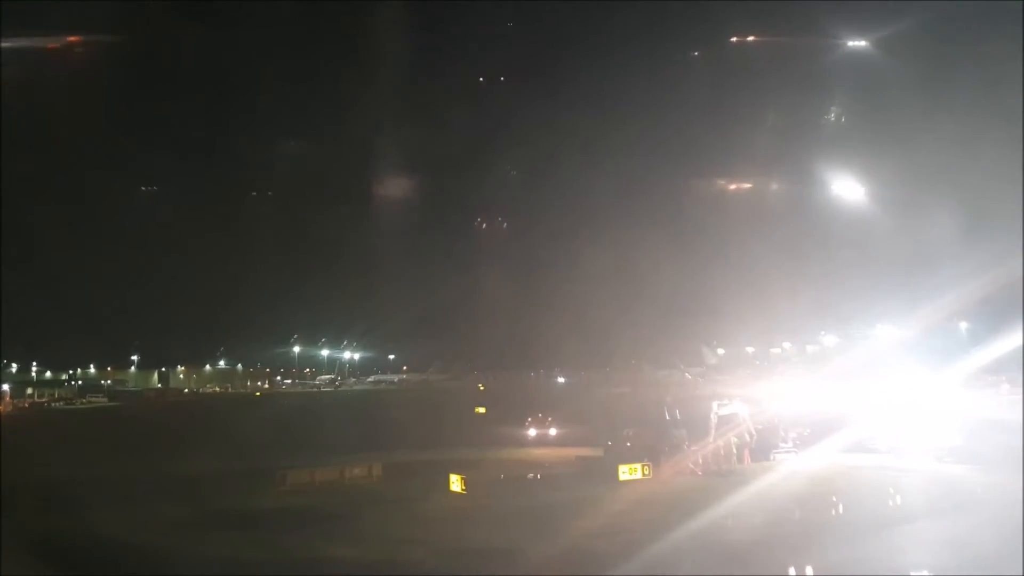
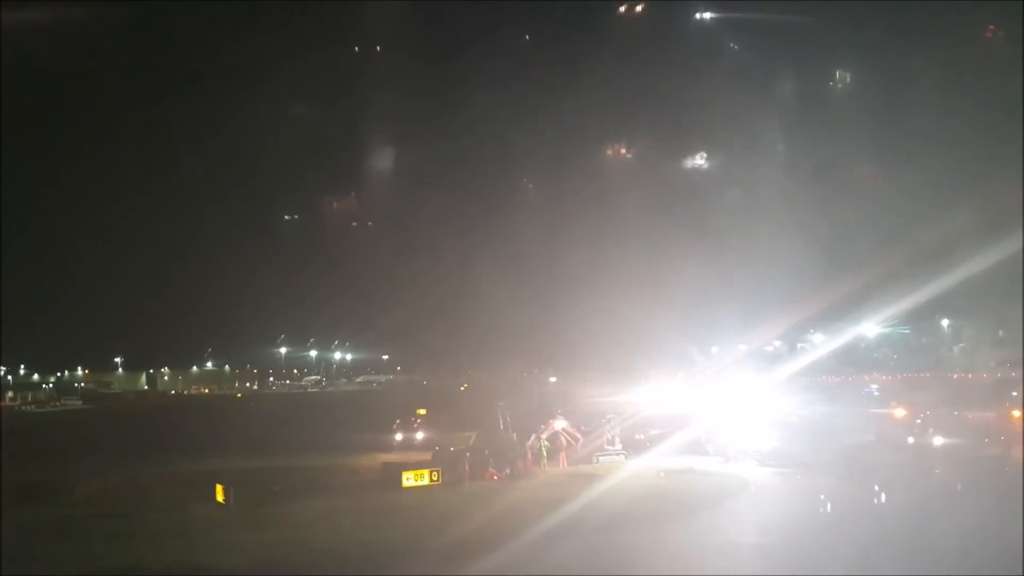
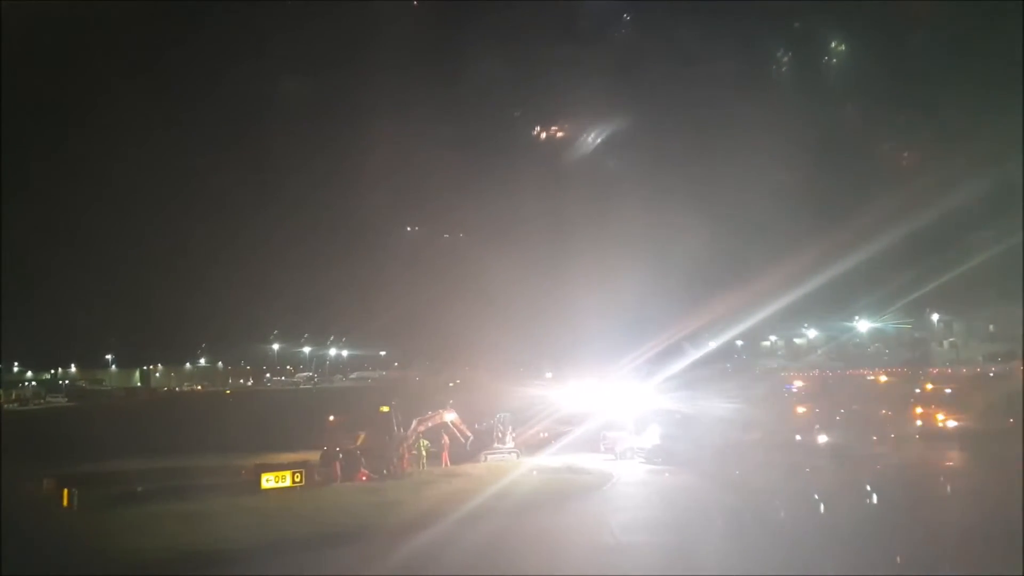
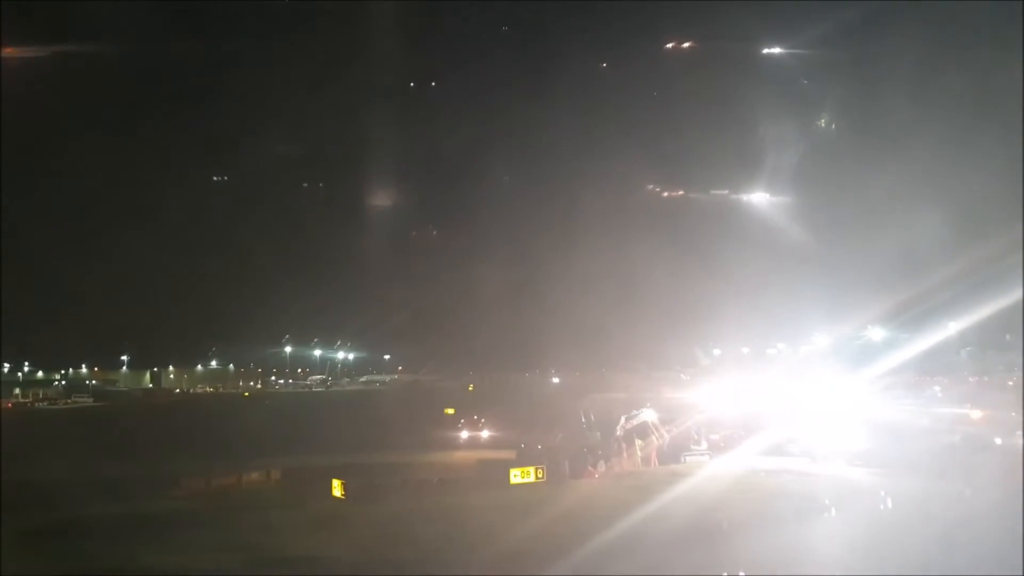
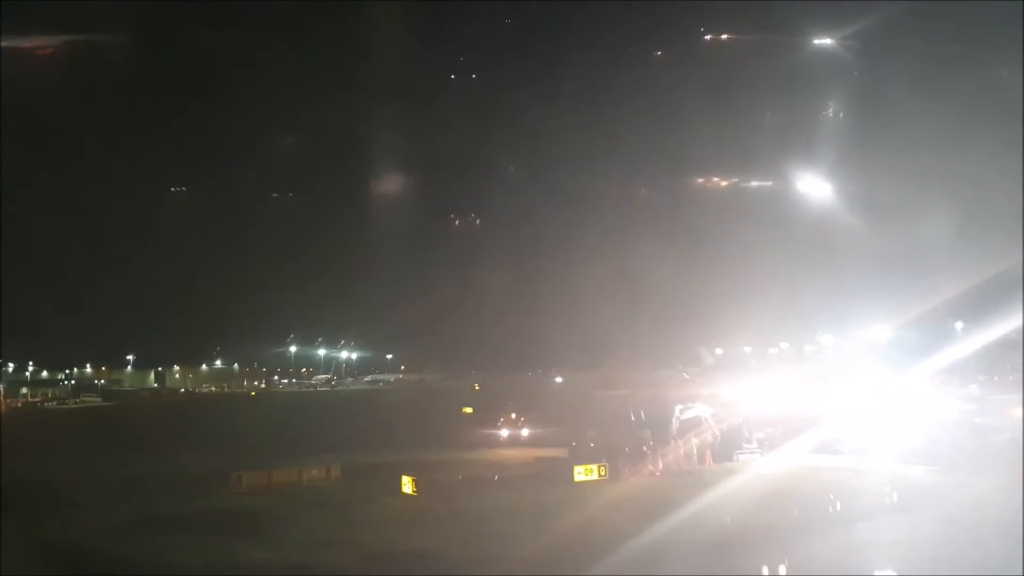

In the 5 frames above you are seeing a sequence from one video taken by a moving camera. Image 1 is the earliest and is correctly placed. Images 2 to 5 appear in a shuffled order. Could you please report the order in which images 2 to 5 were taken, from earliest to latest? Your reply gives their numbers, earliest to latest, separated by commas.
5, 4, 2, 3
